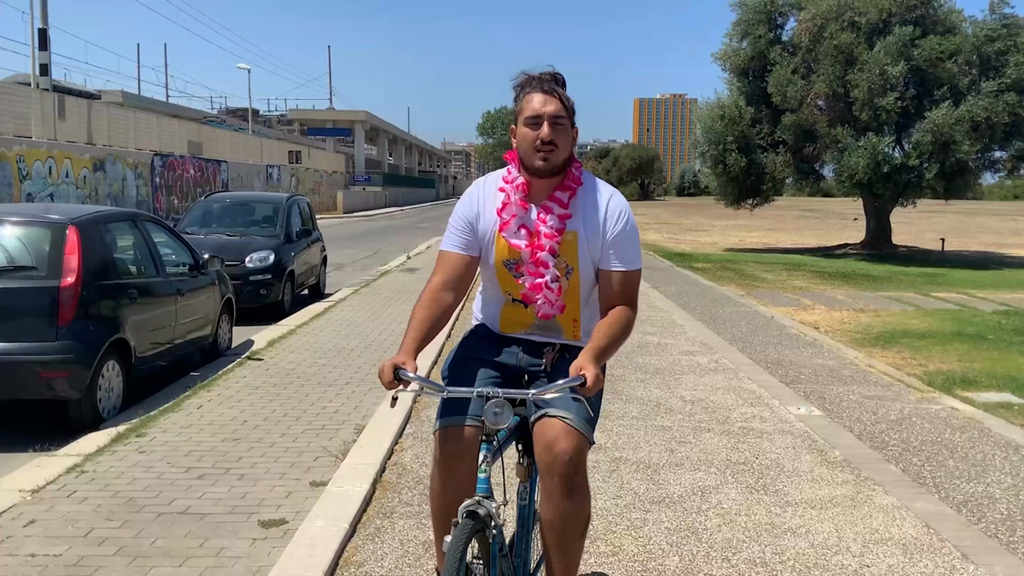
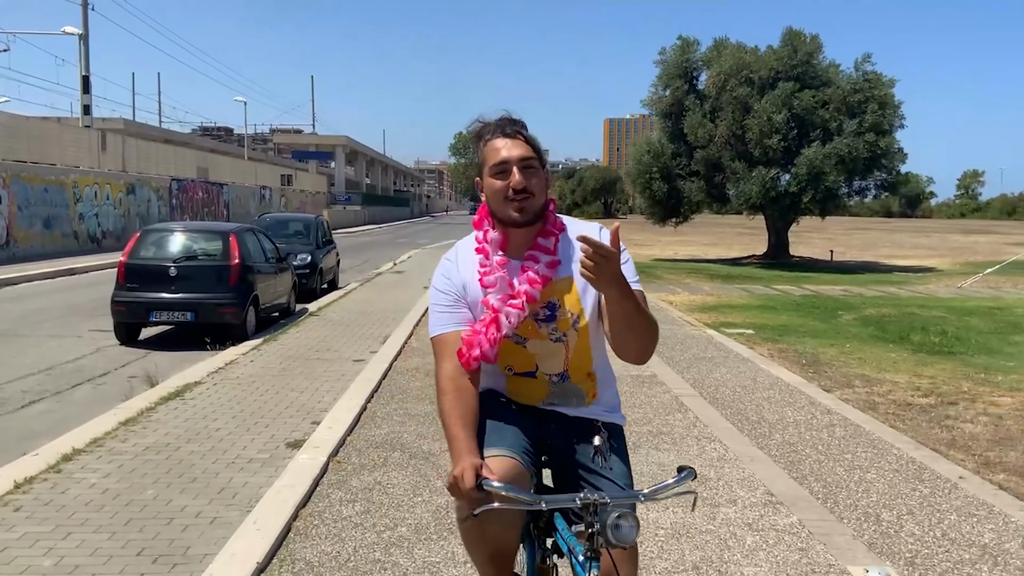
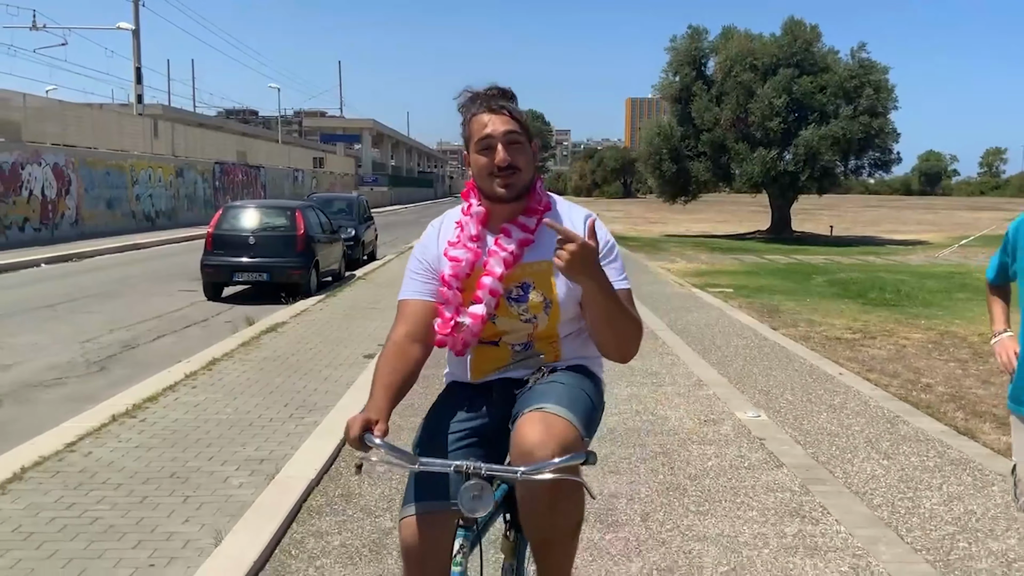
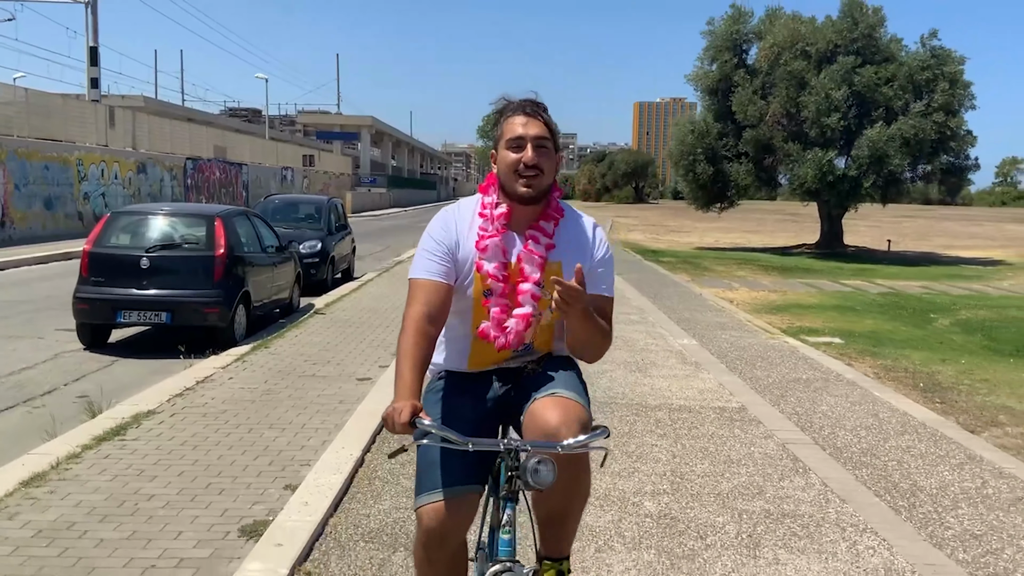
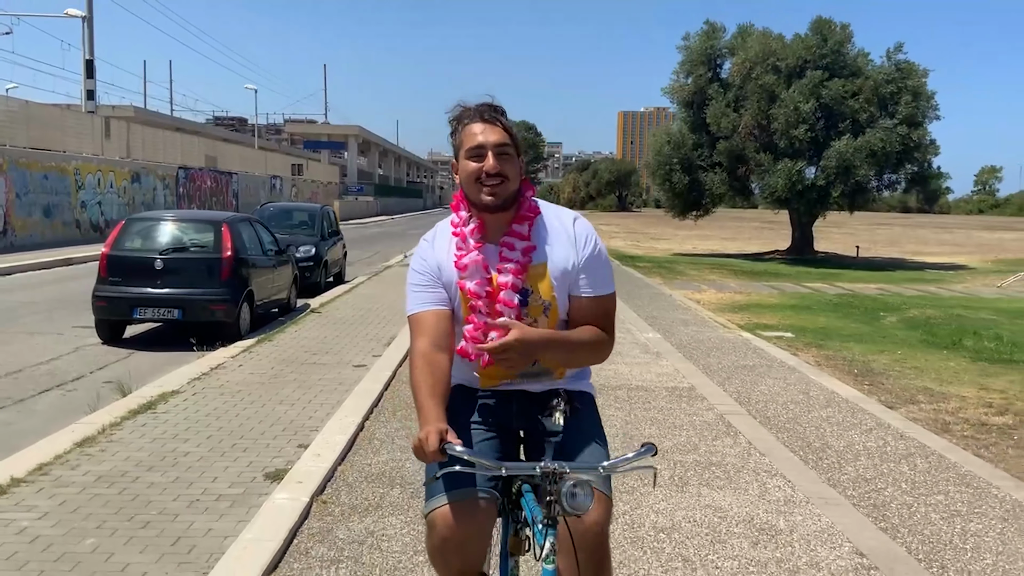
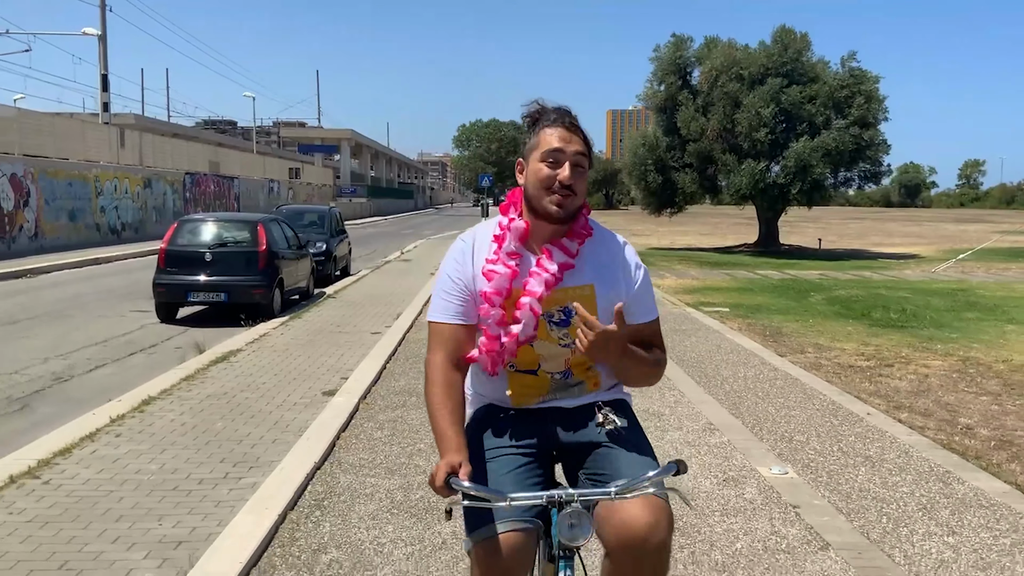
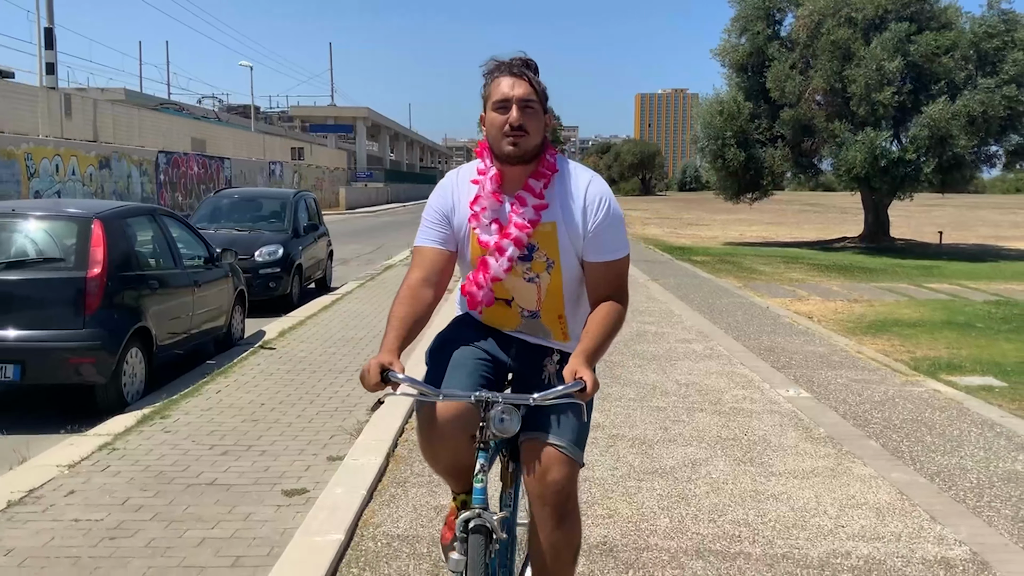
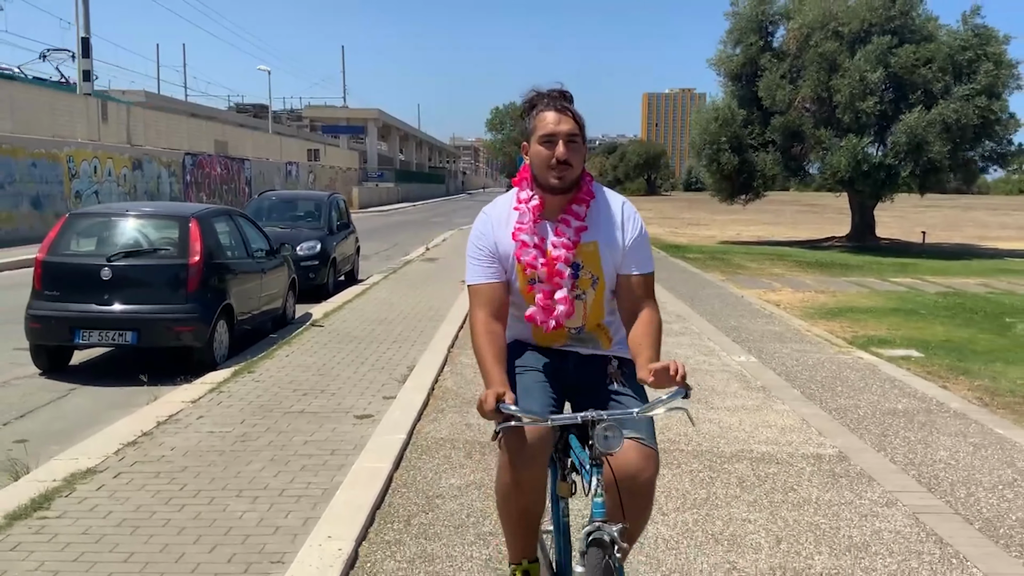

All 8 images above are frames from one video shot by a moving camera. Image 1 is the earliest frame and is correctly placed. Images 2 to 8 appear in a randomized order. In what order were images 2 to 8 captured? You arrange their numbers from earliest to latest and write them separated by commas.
7, 8, 4, 5, 2, 6, 3
